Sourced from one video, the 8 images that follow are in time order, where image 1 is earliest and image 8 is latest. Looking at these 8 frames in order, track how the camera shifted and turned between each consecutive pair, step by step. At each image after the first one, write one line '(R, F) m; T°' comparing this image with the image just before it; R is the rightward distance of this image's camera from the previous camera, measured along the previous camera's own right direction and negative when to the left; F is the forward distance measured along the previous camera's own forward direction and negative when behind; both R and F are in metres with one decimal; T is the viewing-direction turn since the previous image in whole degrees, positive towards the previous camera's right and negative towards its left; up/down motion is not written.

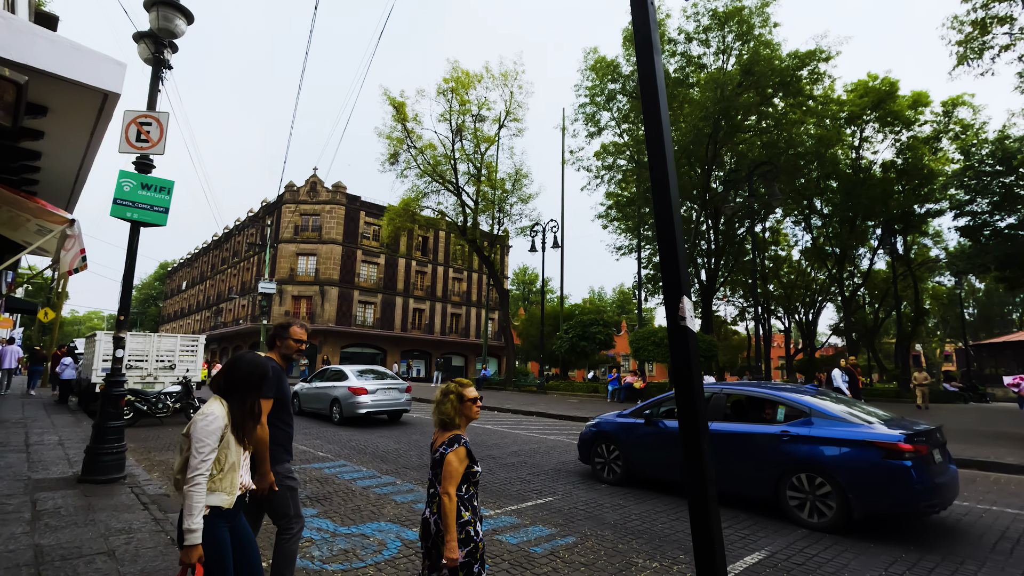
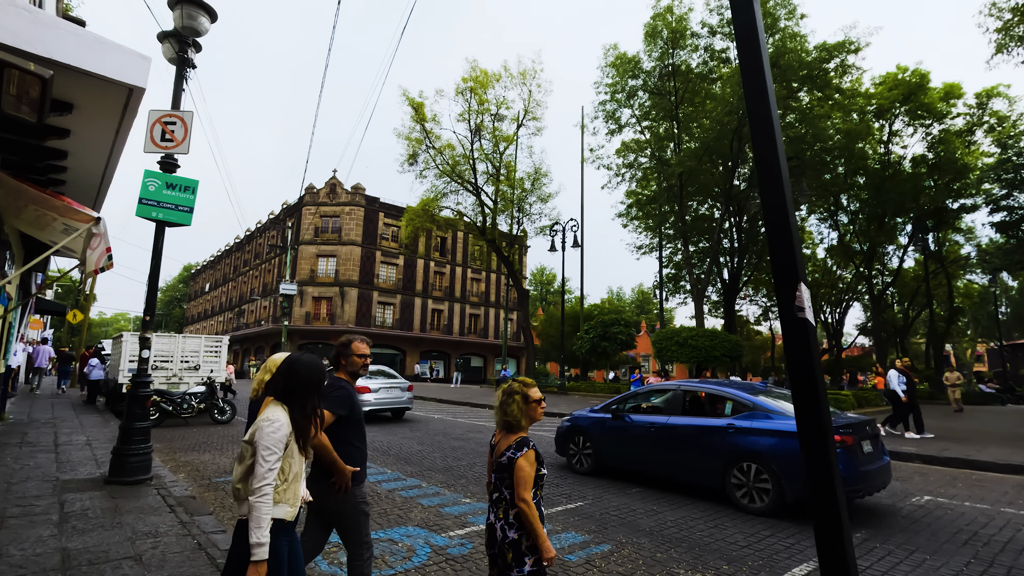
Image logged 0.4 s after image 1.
(-0.1, +0.2) m; -2°
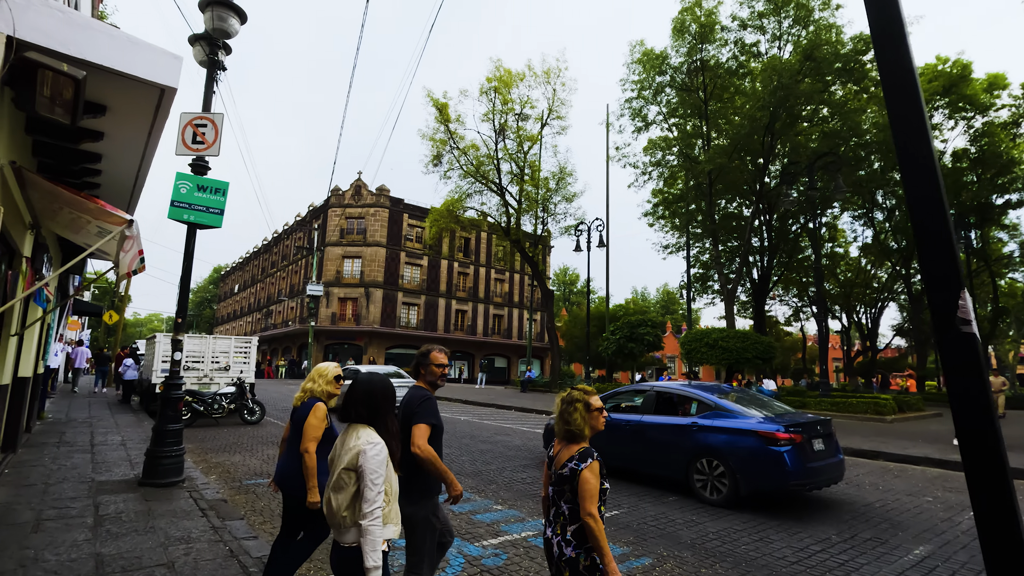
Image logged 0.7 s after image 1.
(-0.1, +0.2) m; -2°
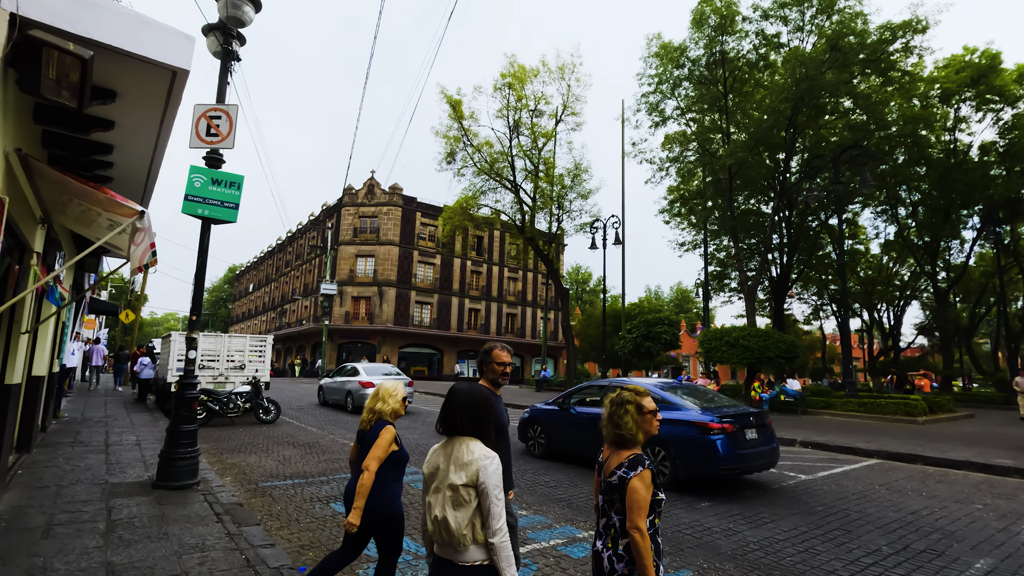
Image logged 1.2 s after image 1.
(-0.1, +0.2) m; -1°
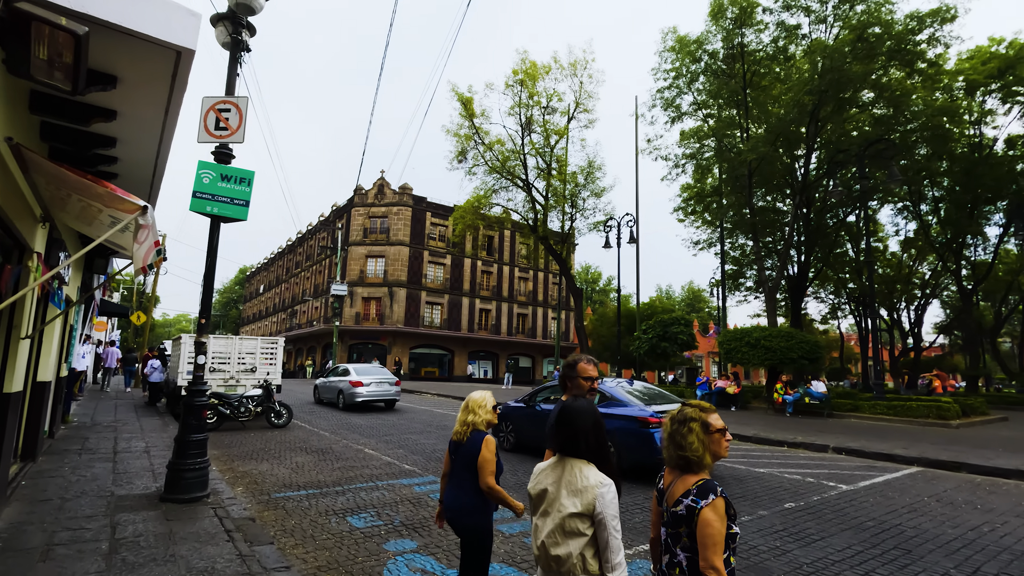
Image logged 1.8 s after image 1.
(-0.2, +0.3) m; -1°
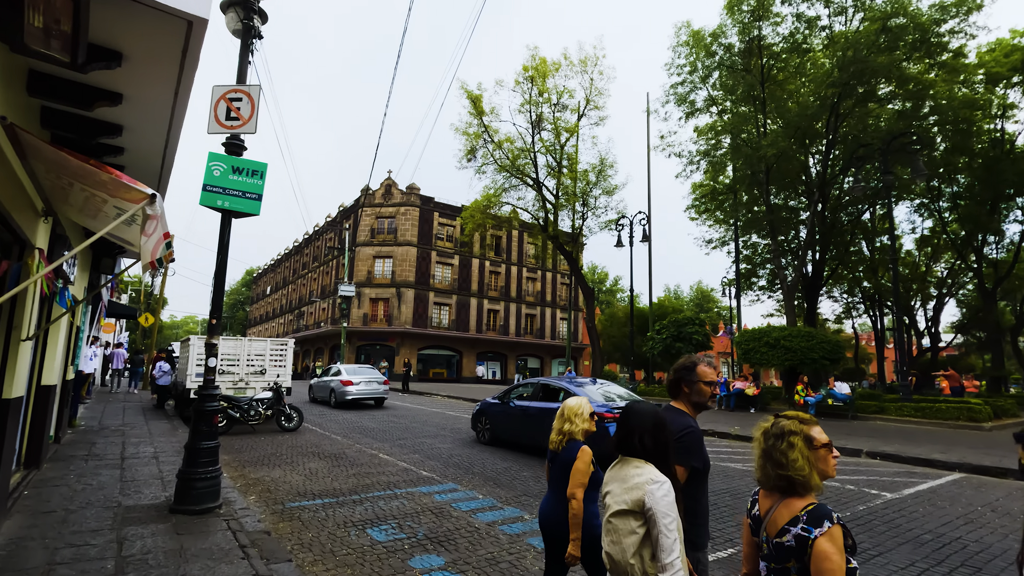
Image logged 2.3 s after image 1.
(-0.2, +0.3) m; -1°
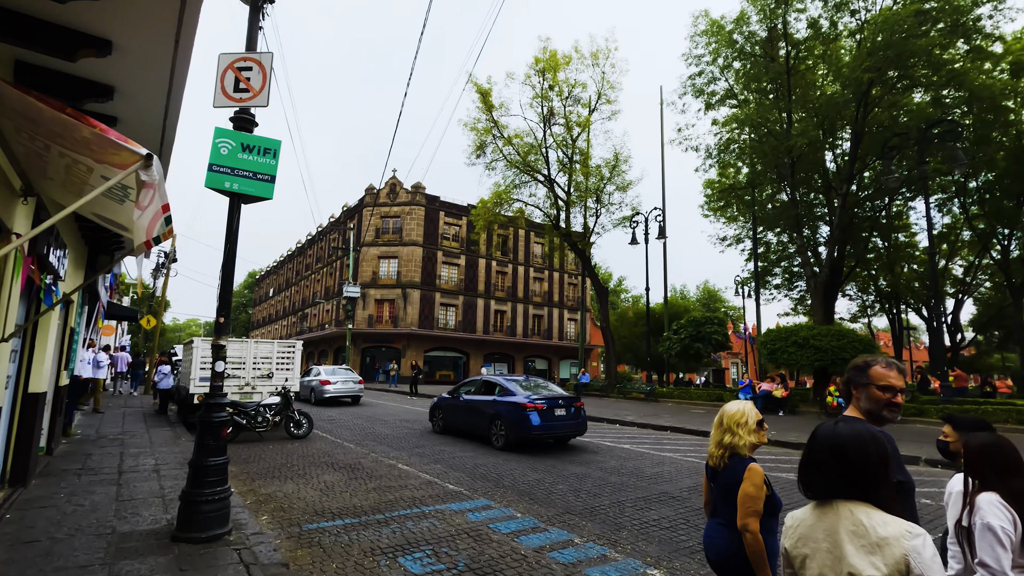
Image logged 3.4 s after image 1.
(-0.4, +0.6) m; 0°
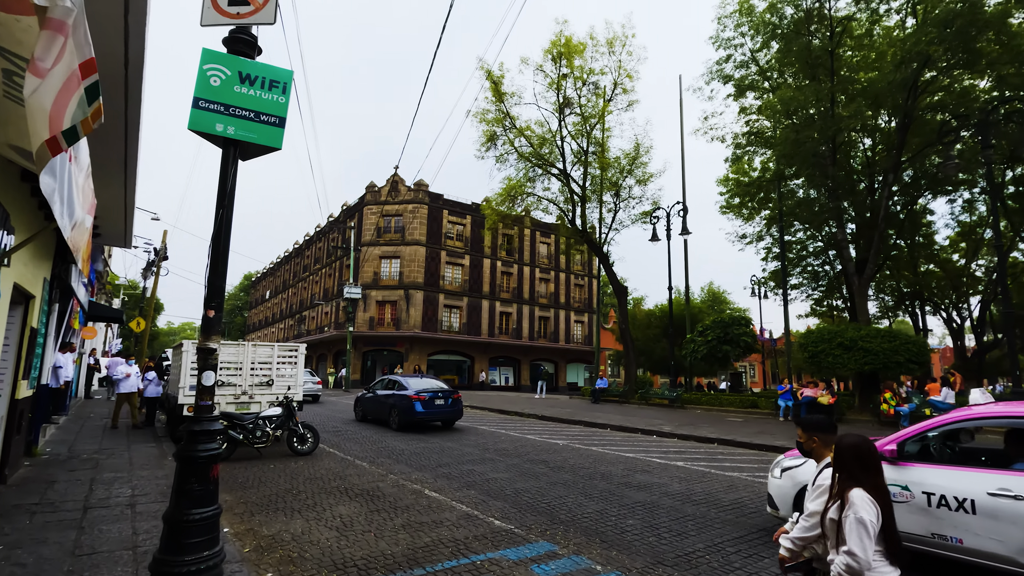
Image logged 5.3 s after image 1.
(-0.6, +1.2) m; 0°
